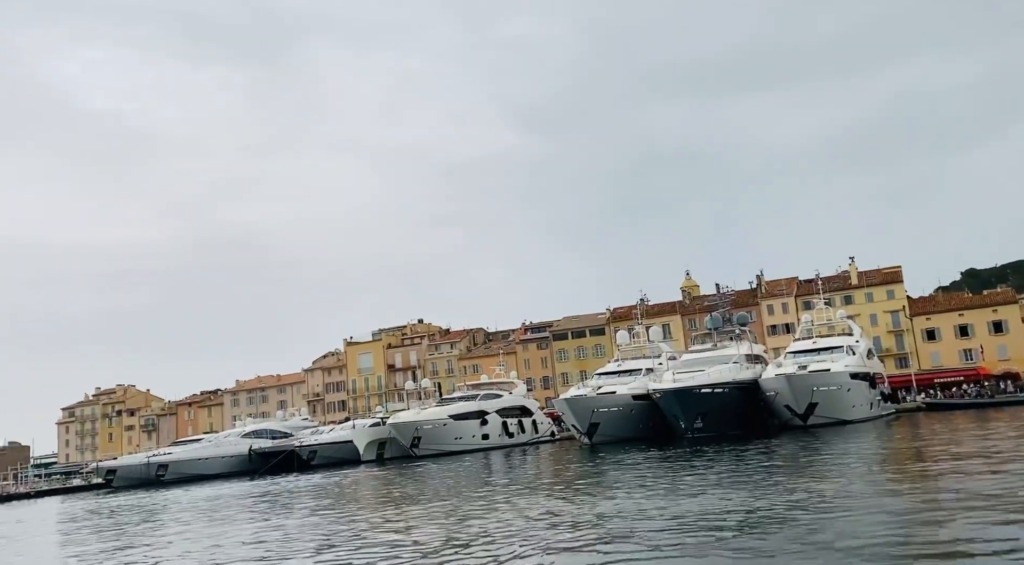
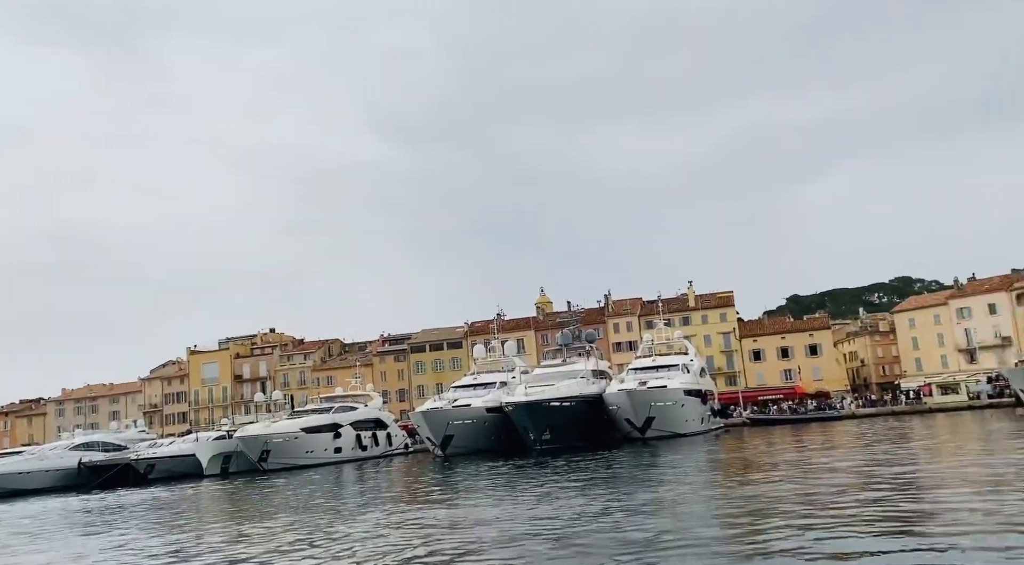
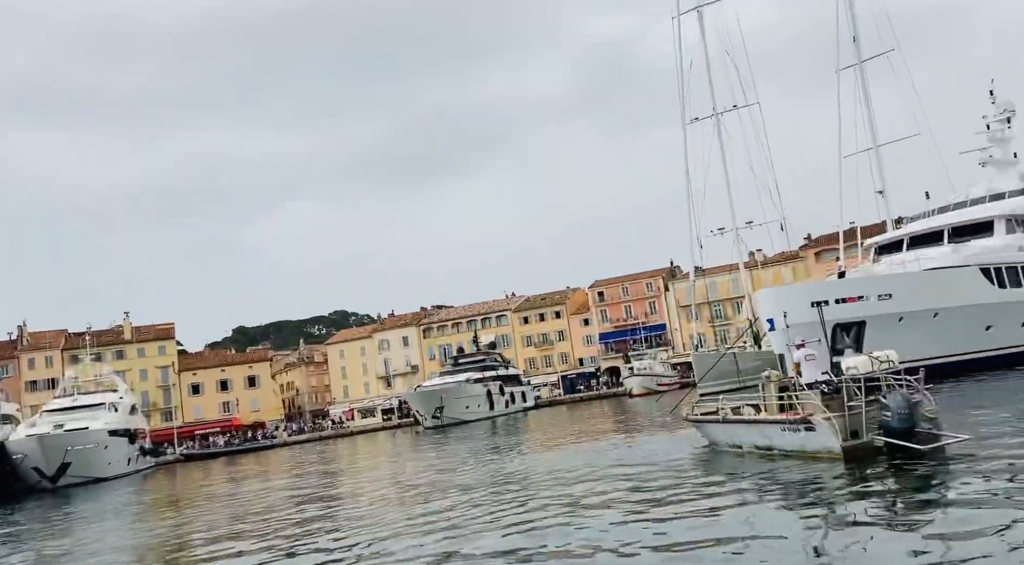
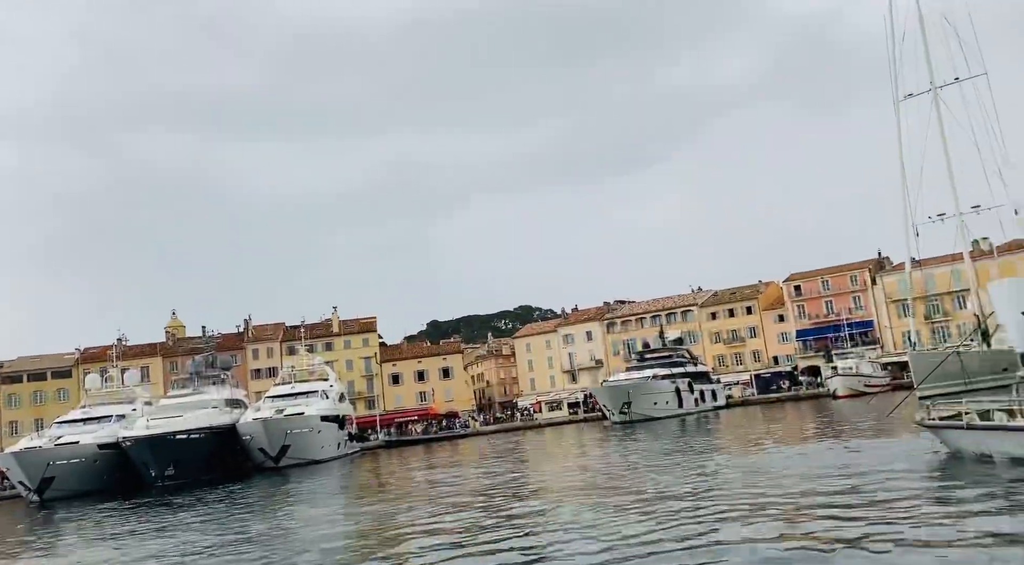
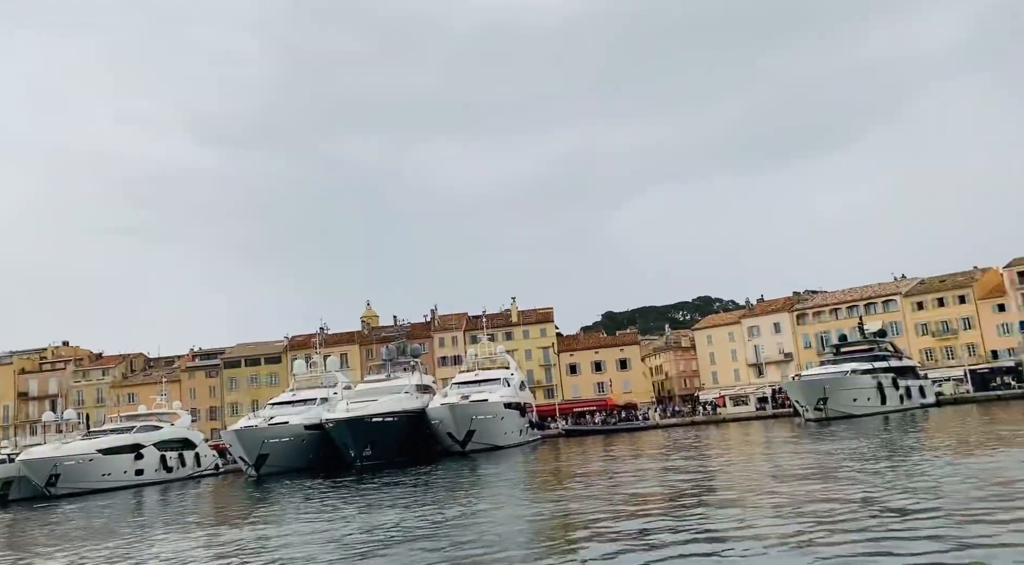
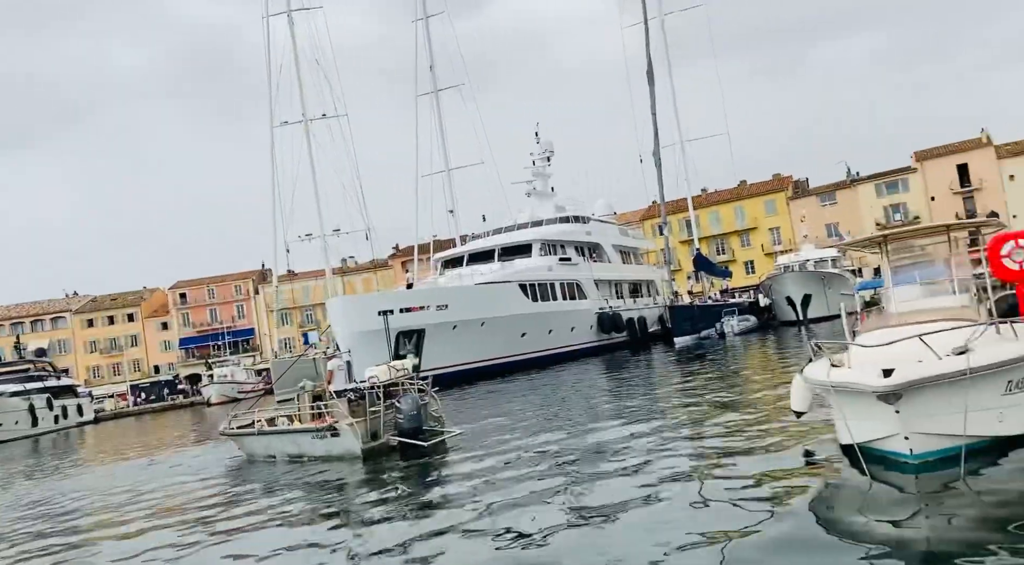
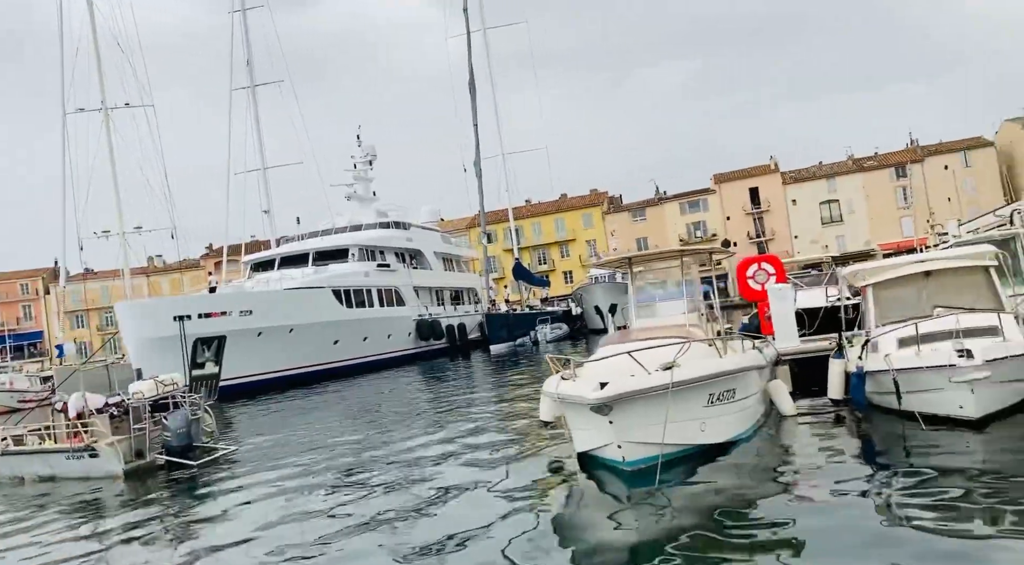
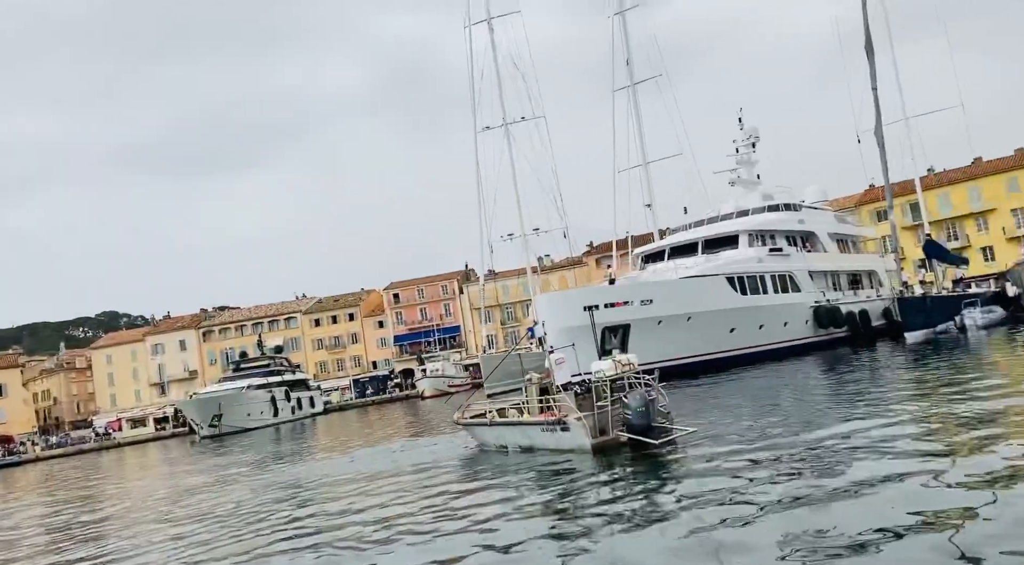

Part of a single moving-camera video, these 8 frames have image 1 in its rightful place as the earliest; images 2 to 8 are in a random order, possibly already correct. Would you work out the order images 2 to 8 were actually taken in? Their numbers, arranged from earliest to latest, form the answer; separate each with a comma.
2, 5, 4, 3, 8, 6, 7
